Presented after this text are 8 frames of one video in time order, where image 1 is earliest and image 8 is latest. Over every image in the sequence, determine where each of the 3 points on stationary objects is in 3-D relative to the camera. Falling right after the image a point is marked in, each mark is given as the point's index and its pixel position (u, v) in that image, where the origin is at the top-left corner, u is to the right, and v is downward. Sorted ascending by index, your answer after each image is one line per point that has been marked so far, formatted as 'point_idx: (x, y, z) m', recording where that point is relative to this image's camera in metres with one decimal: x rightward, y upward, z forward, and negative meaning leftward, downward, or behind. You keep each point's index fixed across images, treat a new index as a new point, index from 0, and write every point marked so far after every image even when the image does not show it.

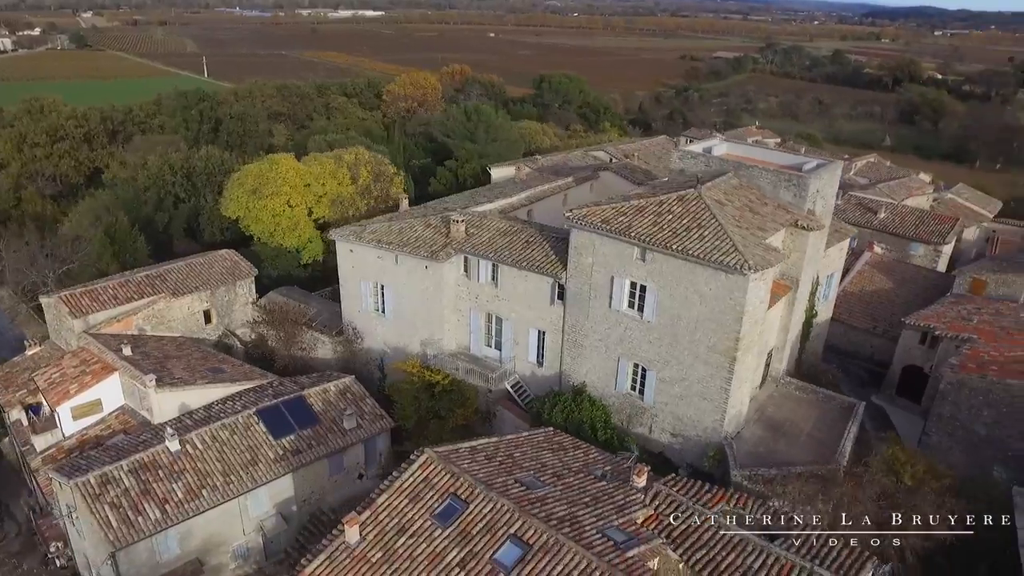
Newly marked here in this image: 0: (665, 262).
0: (+4.0, +0.6, +19.7) m
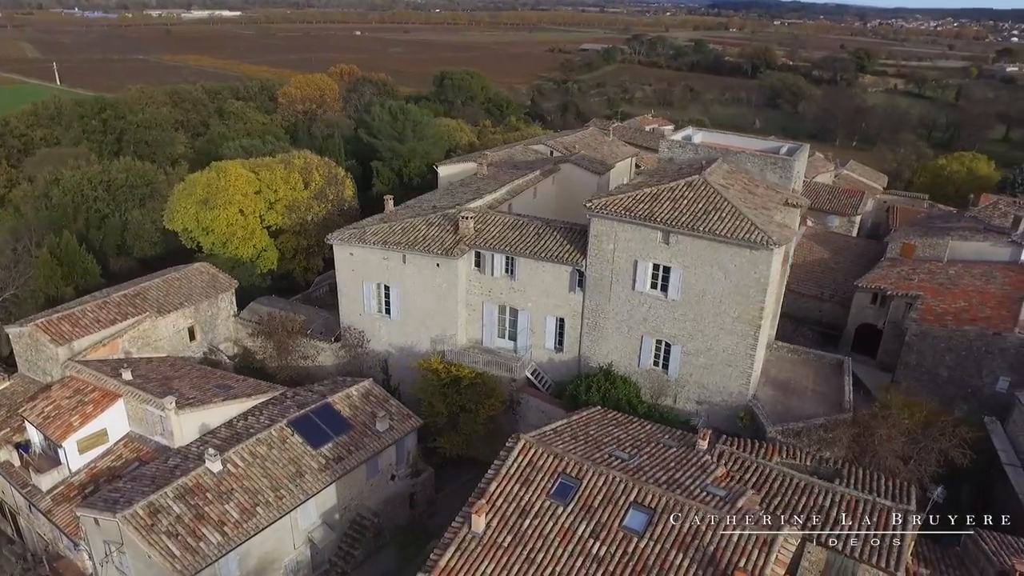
0: (+5.0, +1.2, +21.3) m
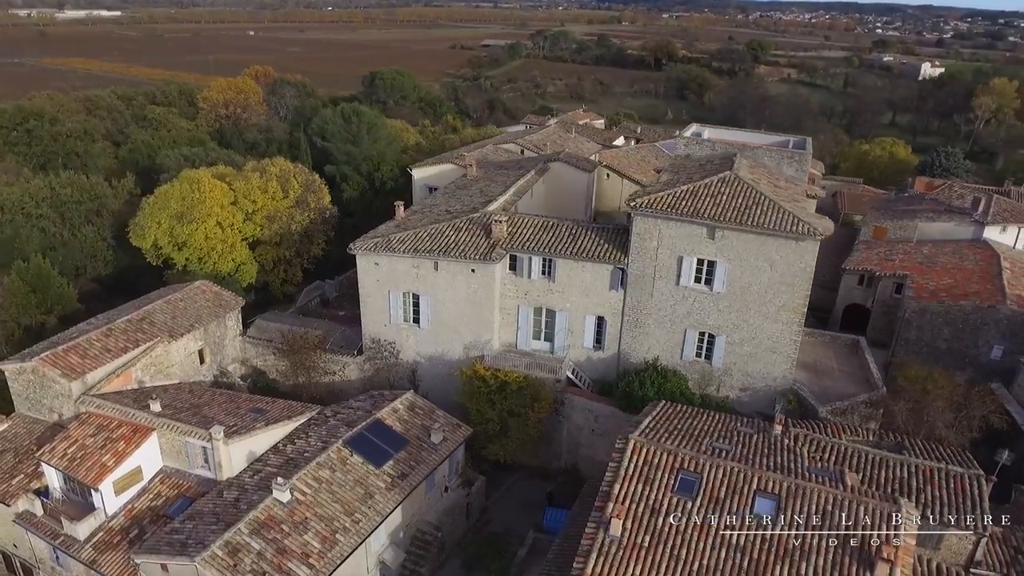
0: (+6.5, +1.4, +22.0) m
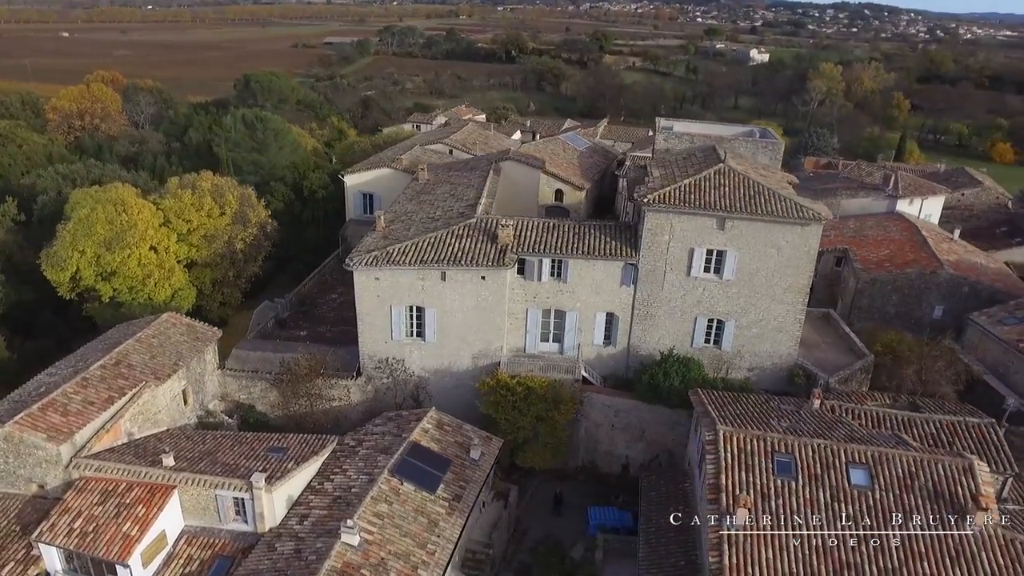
0: (+7.0, +1.8, +23.0) m
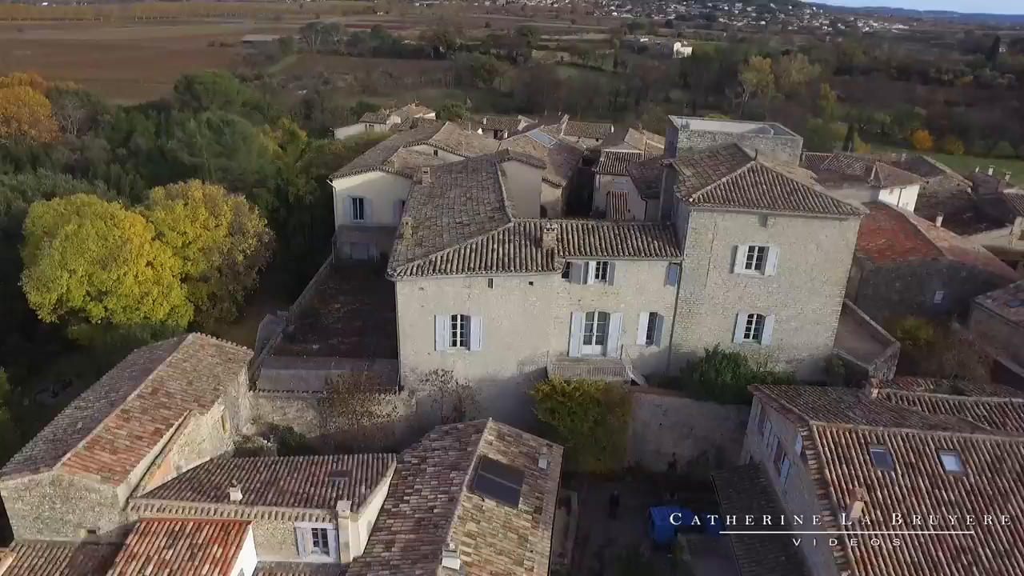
0: (+8.4, +2.0, +23.4) m
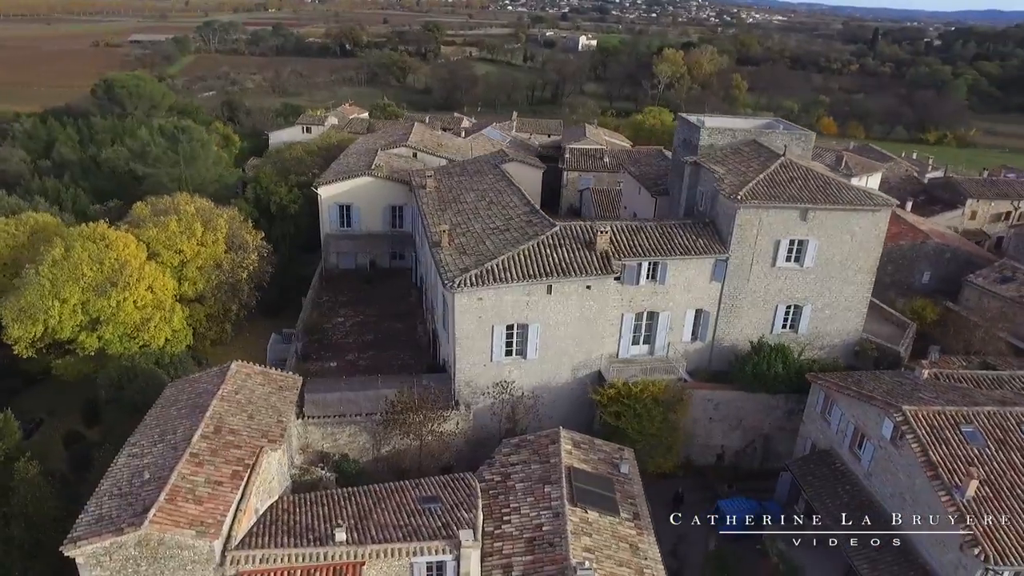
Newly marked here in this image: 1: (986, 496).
0: (+9.9, +2.3, +24.2) m
1: (+10.5, -4.7, +16.8) m
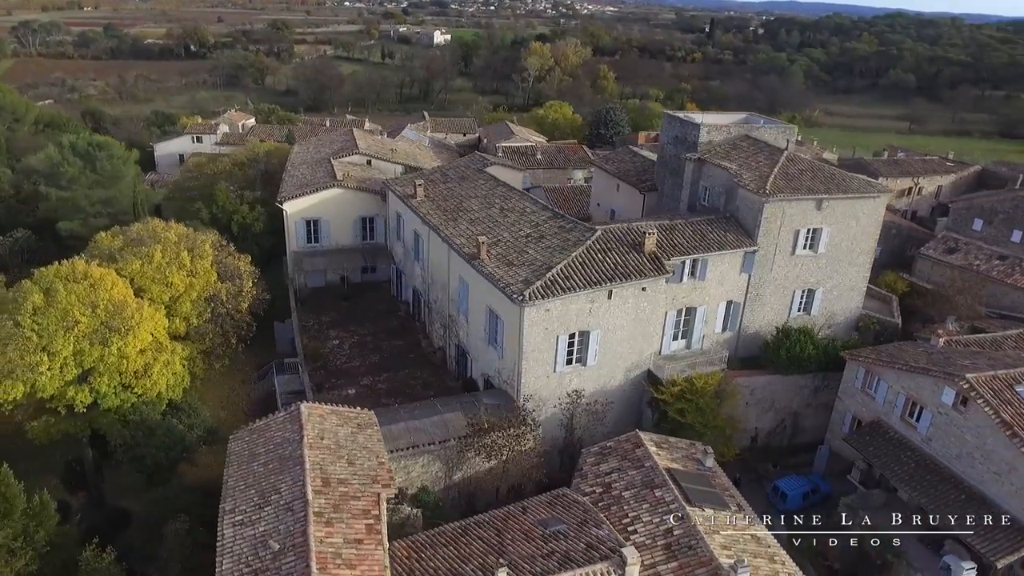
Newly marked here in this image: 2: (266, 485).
0: (+11.0, +2.9, +25.8) m
1: (+13.6, -4.0, +18.9) m
2: (-5.5, -4.4, +17.1) m
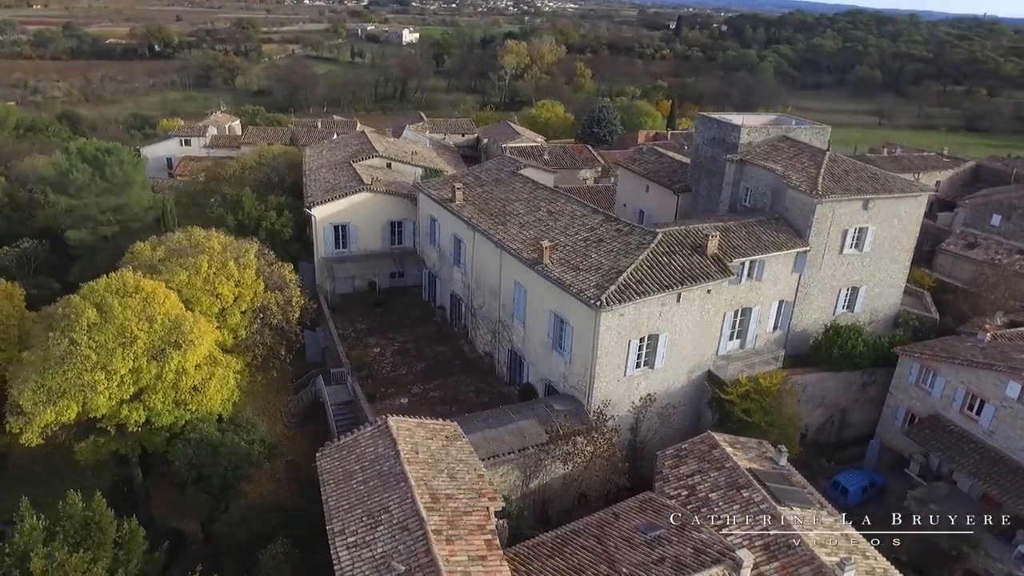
0: (+12.8, +3.0, +26.3) m
1: (+16.0, -3.9, +19.6) m
2: (-3.0, -4.7, +16.7) m
